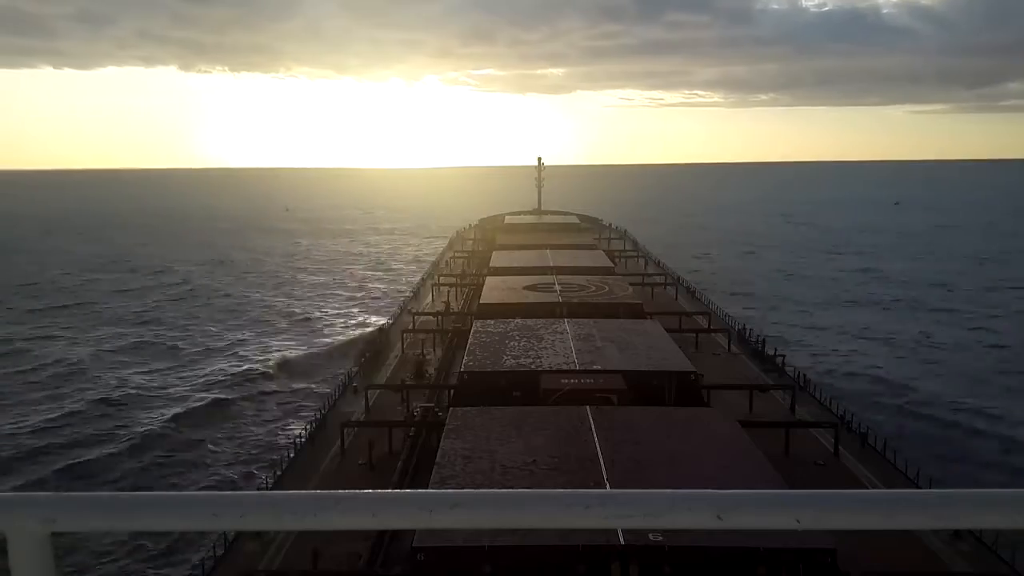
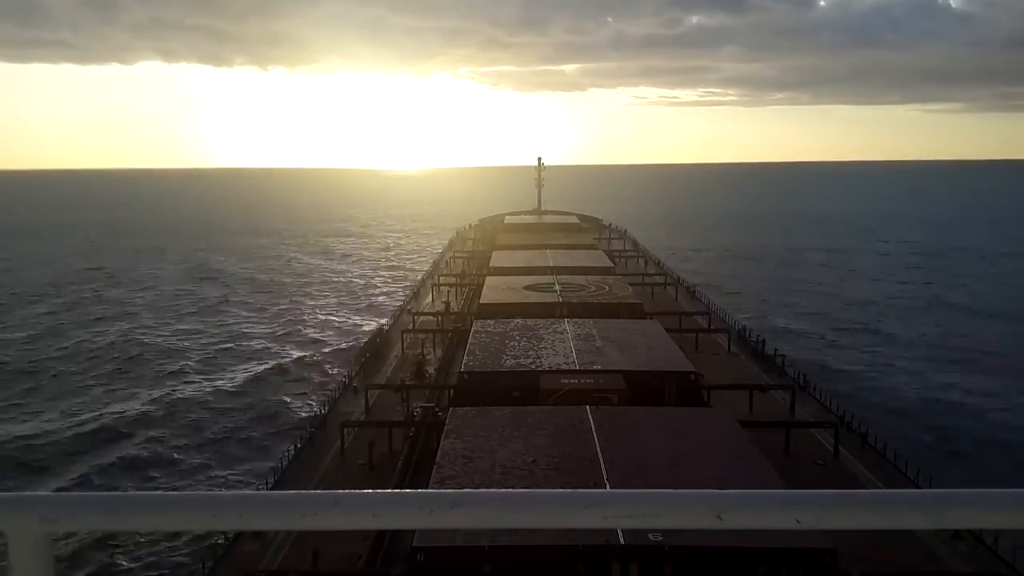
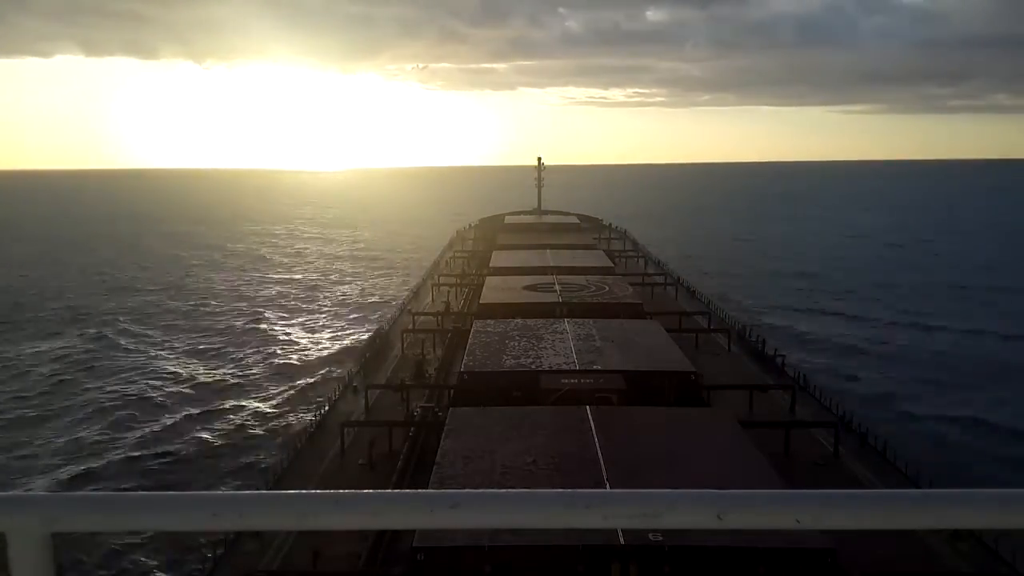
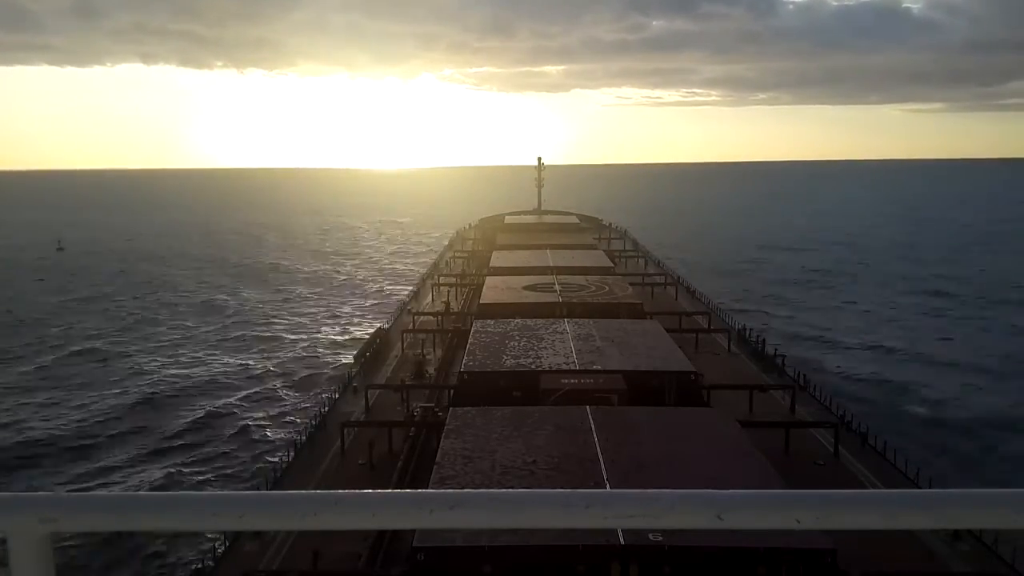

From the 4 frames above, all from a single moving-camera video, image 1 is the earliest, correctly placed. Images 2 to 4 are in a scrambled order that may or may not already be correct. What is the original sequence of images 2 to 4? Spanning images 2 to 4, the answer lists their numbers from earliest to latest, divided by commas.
4, 2, 3
